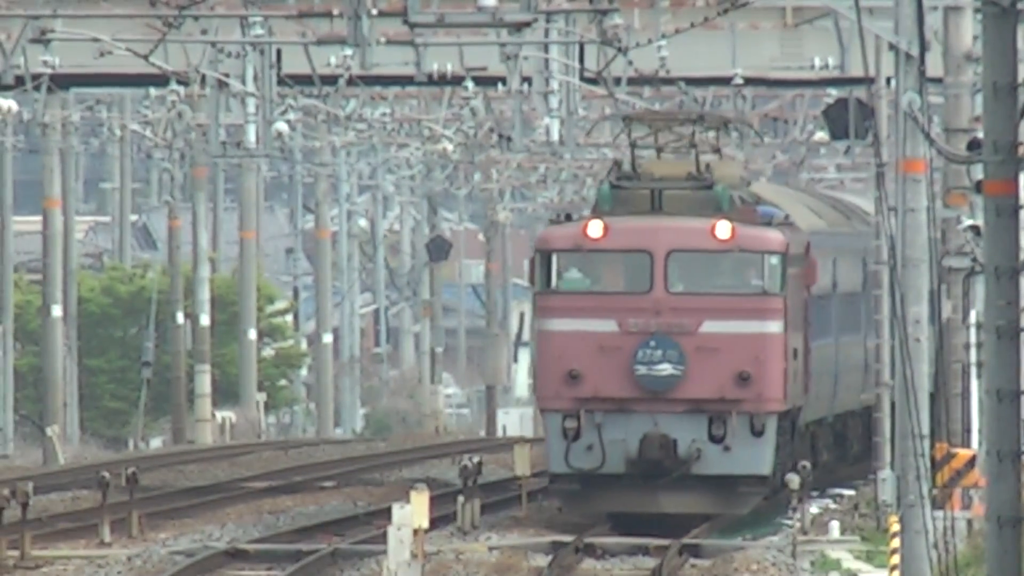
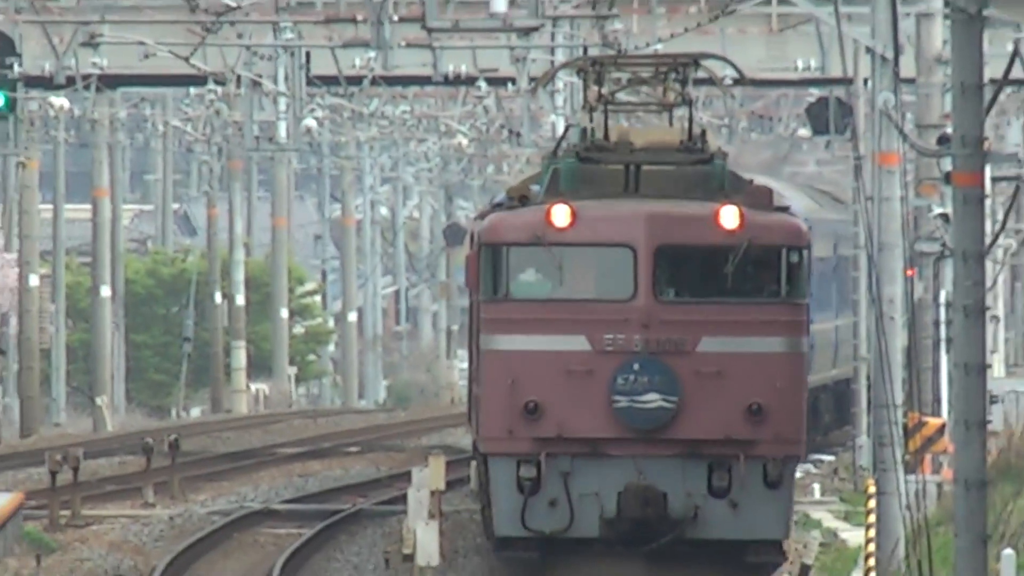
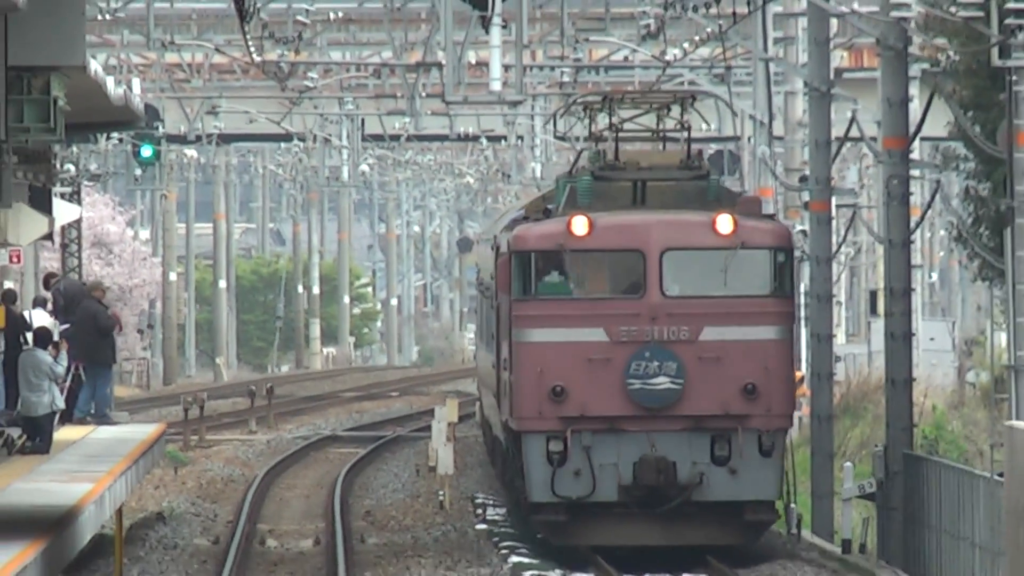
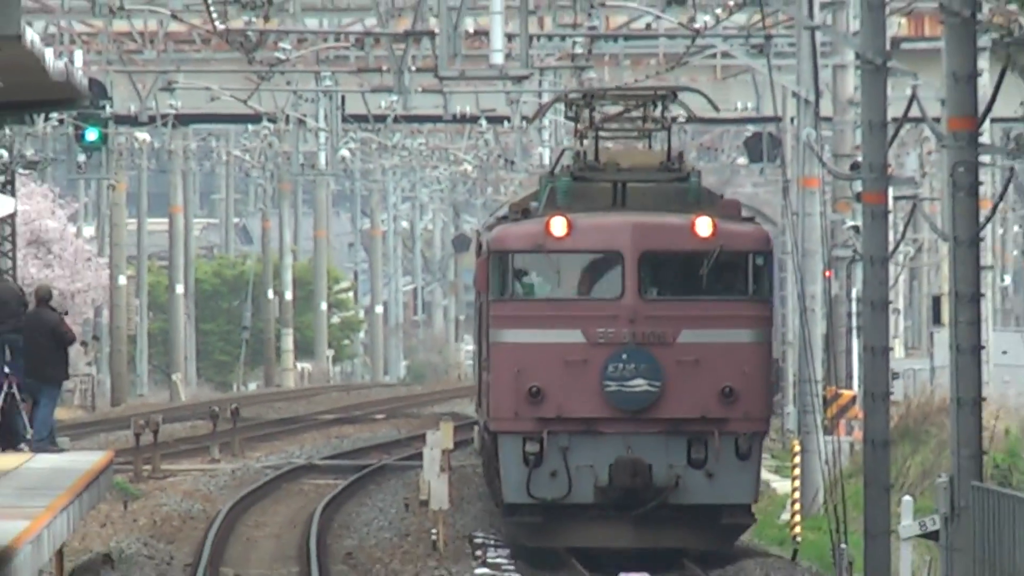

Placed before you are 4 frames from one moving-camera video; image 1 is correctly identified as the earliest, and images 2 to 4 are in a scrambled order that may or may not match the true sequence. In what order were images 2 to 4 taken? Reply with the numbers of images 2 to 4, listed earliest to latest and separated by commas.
2, 4, 3
